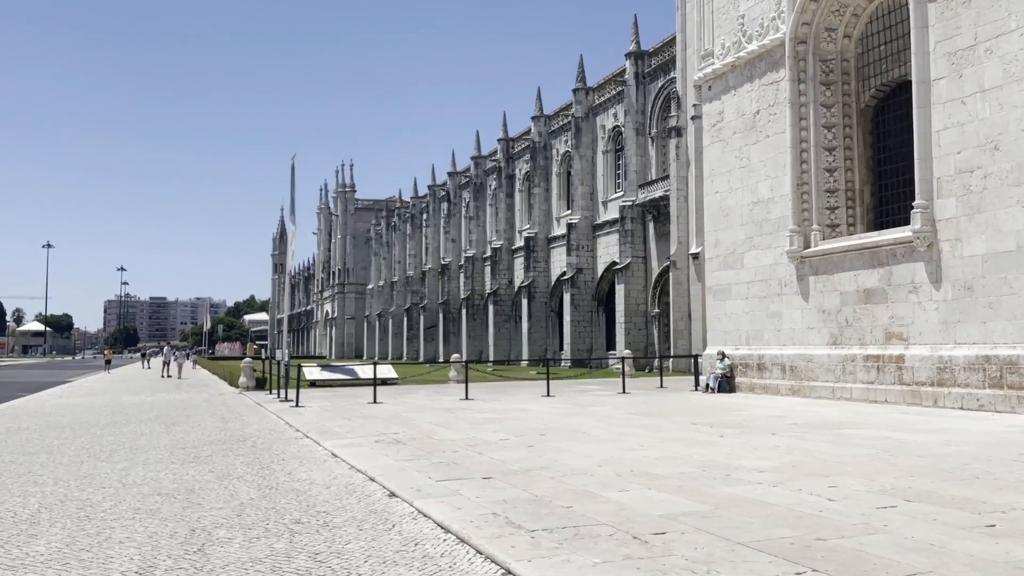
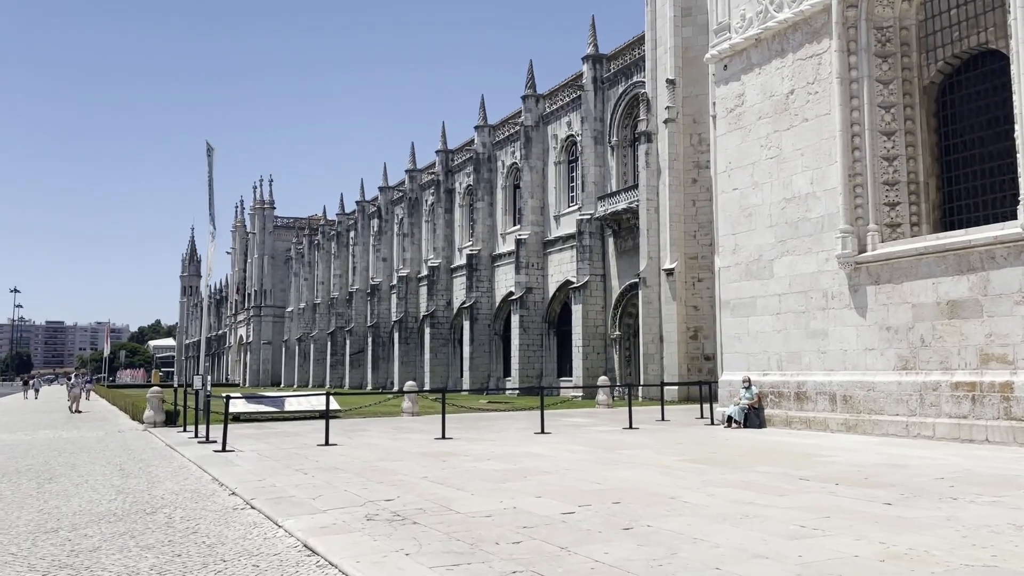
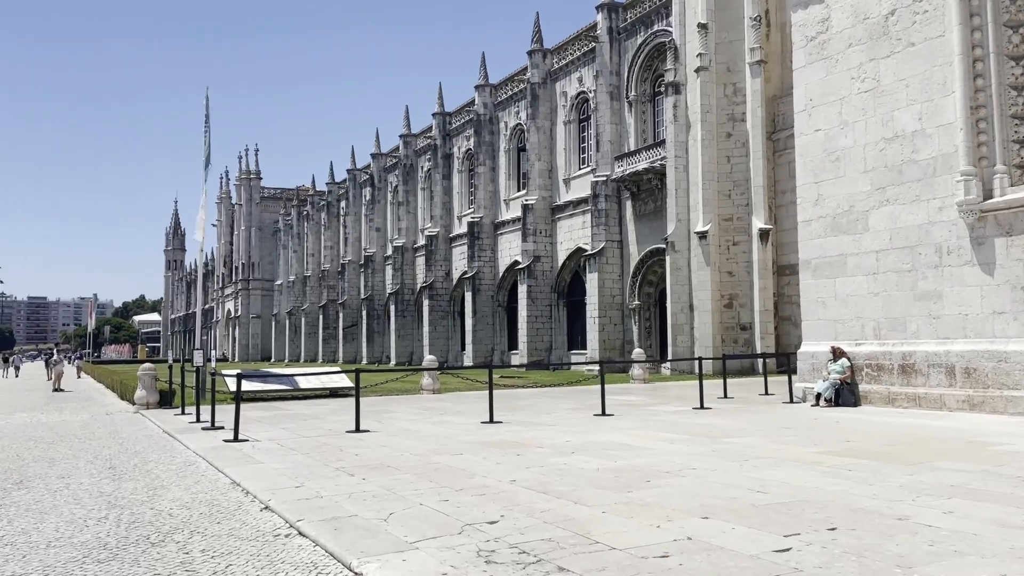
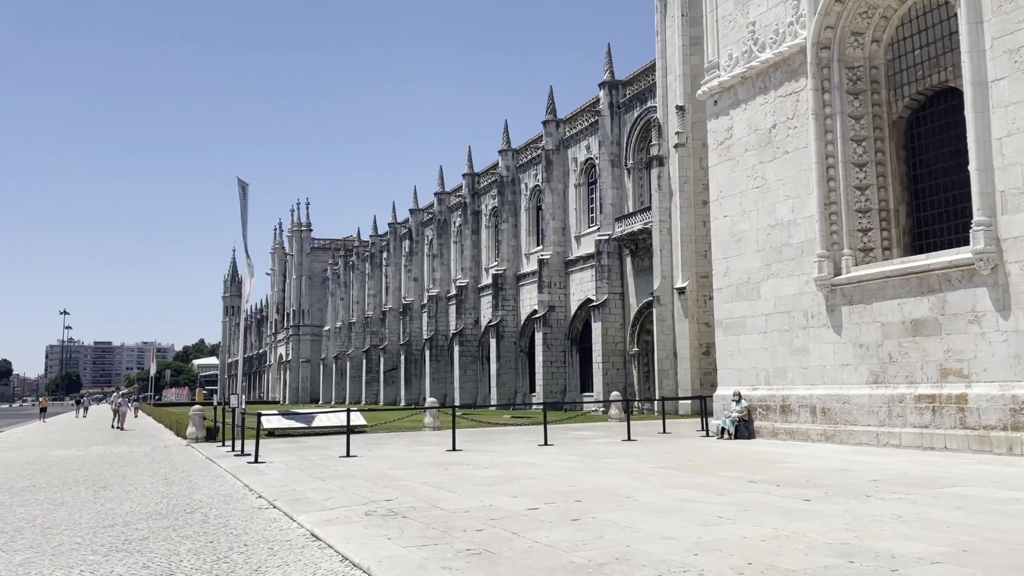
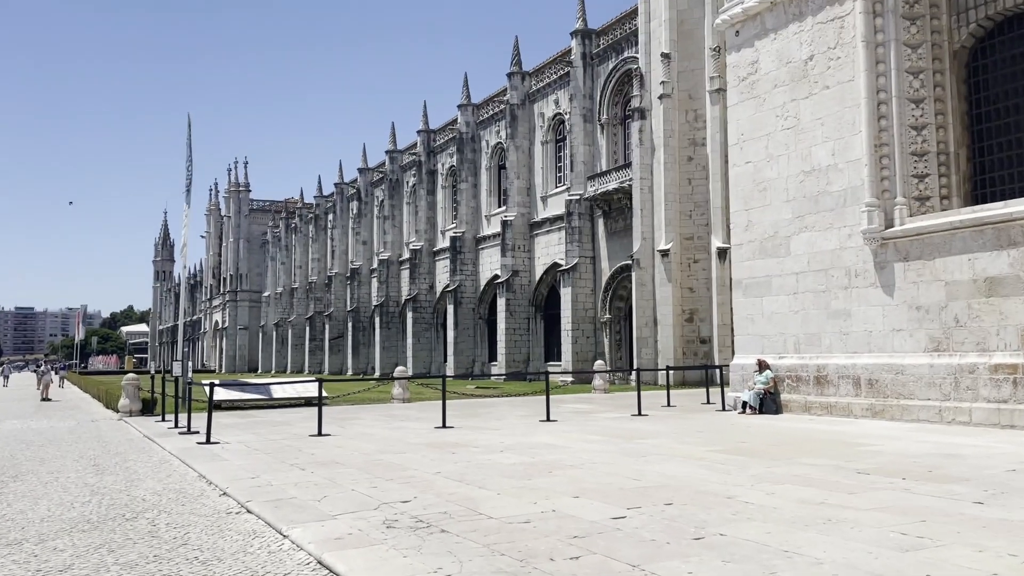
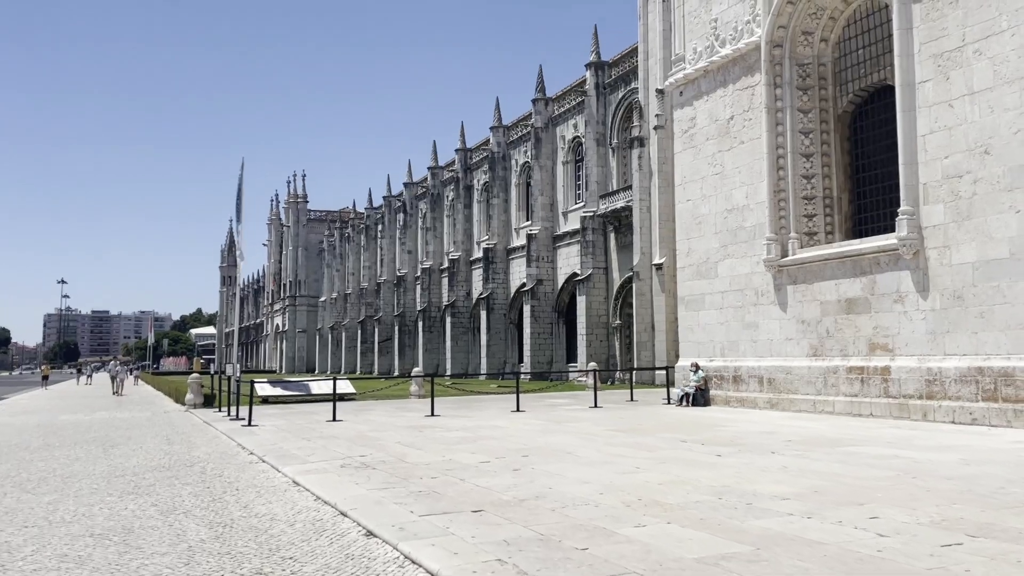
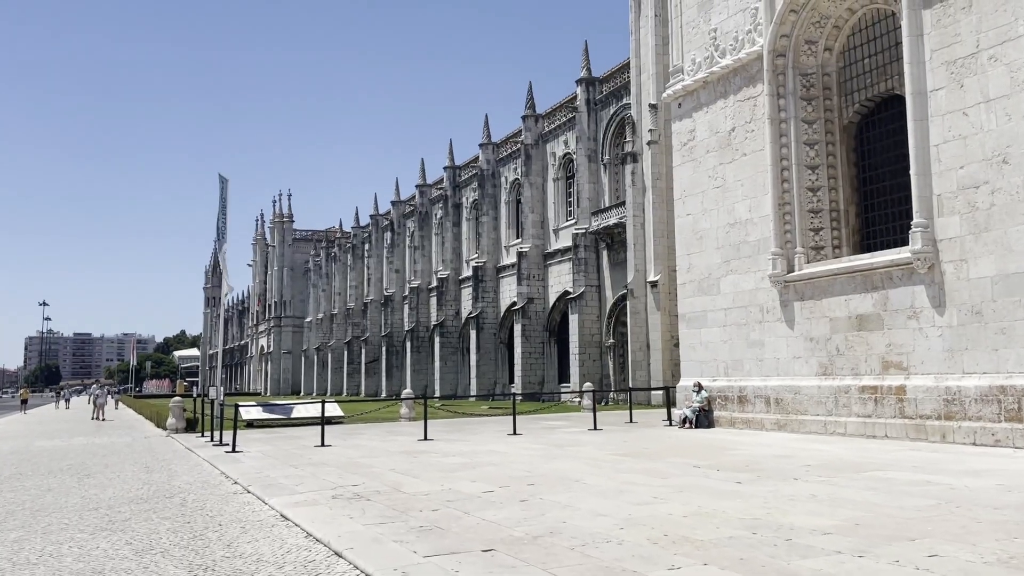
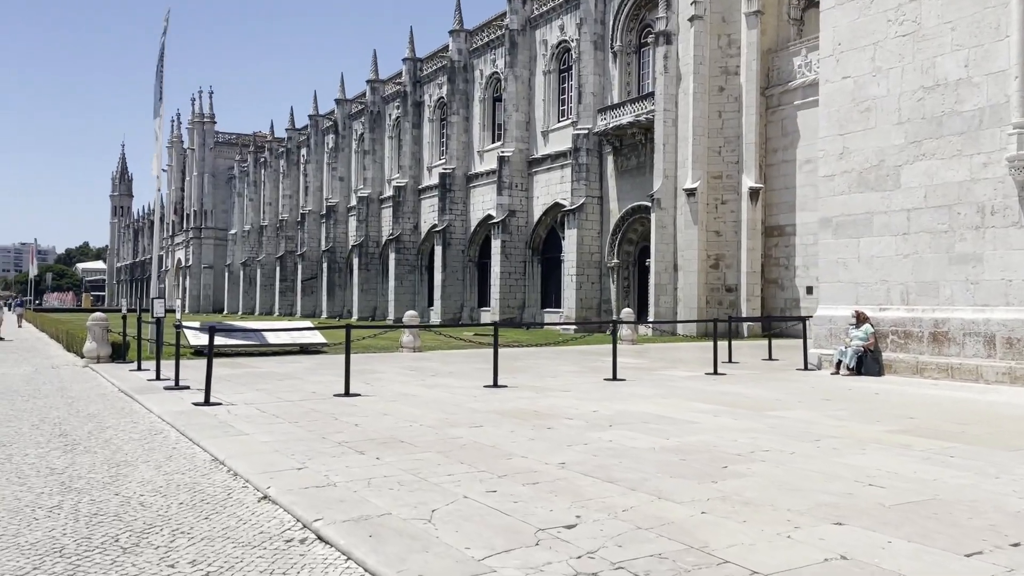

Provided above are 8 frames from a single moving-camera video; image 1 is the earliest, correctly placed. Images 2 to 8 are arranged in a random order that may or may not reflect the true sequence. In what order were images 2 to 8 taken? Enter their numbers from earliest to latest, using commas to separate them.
6, 7, 4, 2, 5, 3, 8
